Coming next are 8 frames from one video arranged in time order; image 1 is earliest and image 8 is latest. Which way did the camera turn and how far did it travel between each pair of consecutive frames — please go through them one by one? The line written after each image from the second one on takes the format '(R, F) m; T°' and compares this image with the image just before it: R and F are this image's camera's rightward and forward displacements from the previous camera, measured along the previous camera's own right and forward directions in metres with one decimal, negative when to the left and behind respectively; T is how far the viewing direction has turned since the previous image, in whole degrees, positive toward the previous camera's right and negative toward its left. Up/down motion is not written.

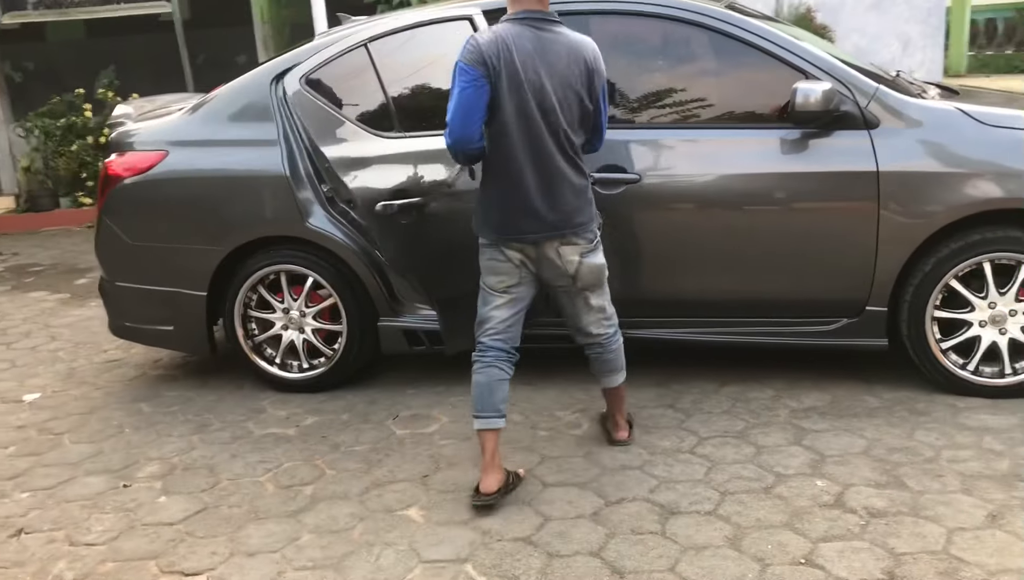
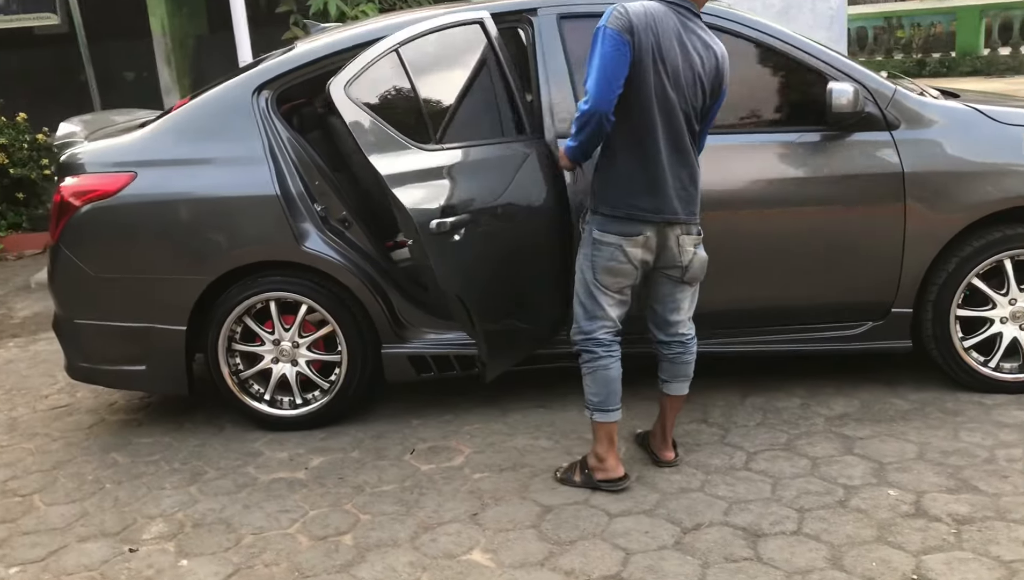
(-0.5, +0.2) m; +8°
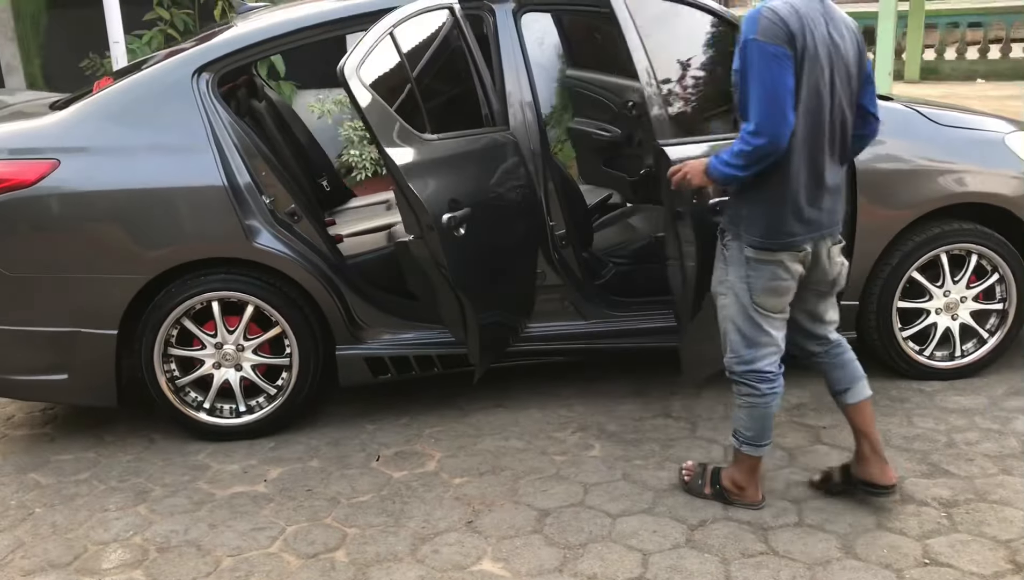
(-0.5, +0.2) m; +11°
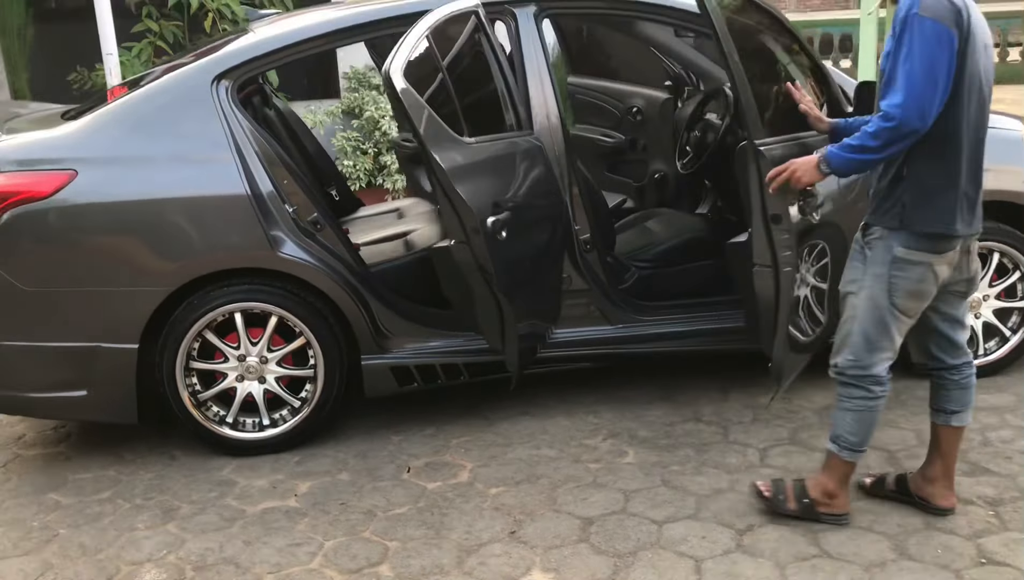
(-0.2, 0.0) m; +2°
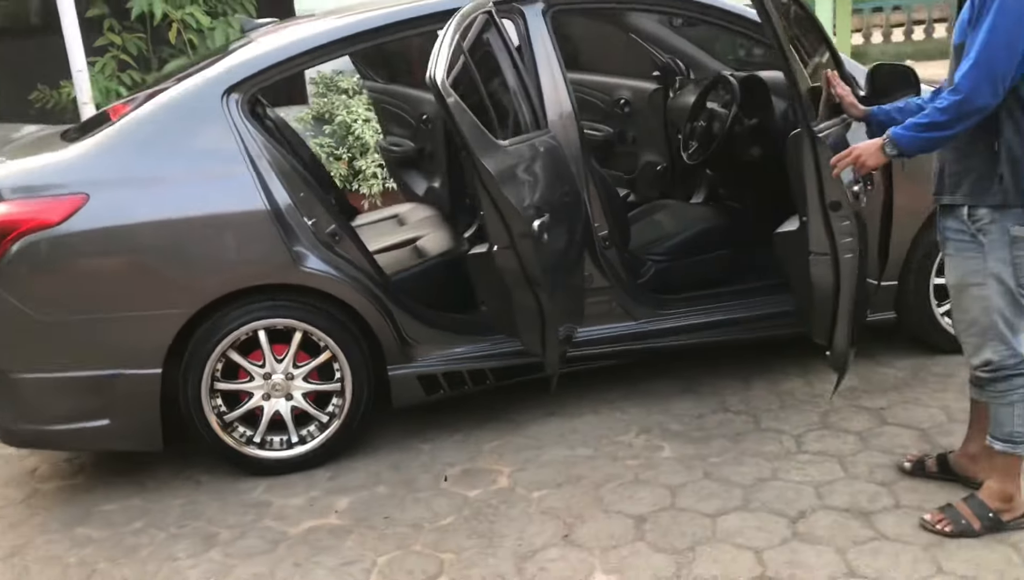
(-0.2, 0.0) m; +3°
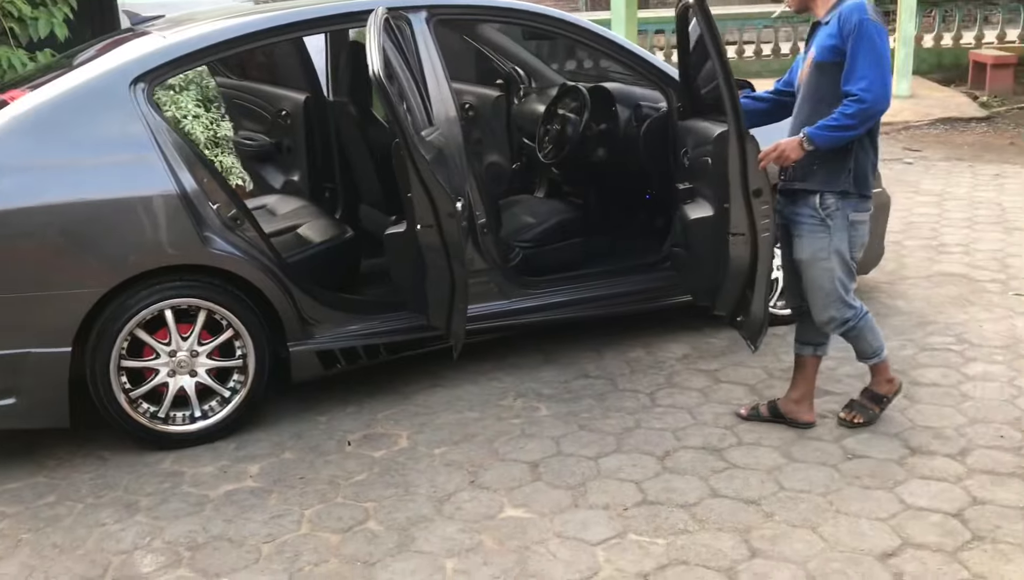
(-0.4, -0.3) m; +13°
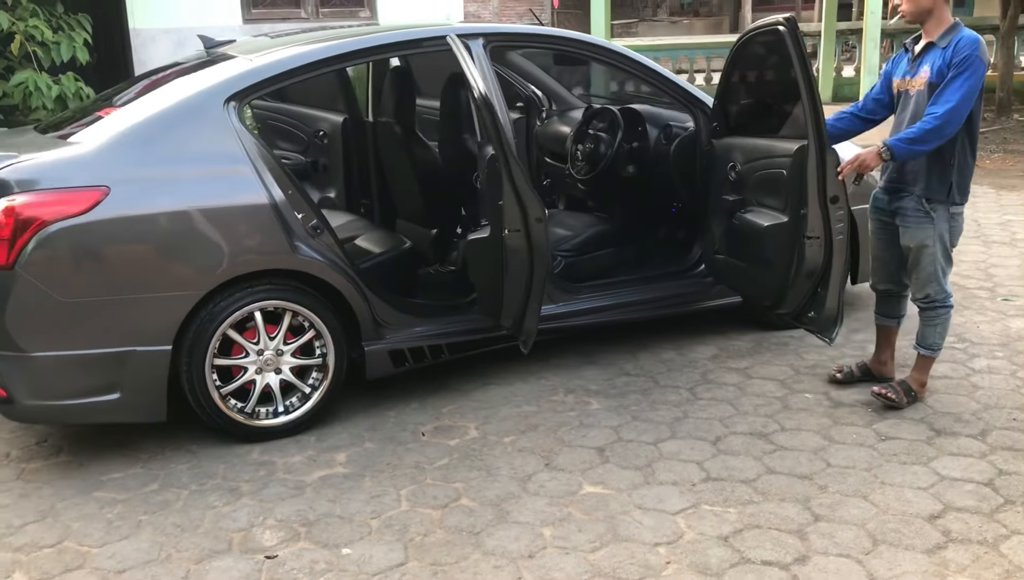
(-0.4, -0.3) m; +3°
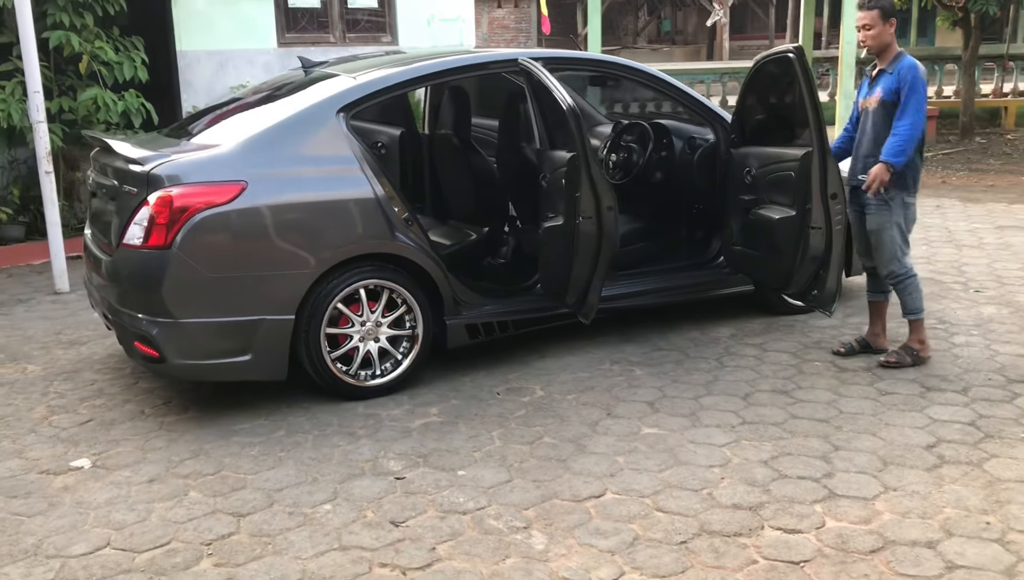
(-0.4, -0.7) m; +2°
